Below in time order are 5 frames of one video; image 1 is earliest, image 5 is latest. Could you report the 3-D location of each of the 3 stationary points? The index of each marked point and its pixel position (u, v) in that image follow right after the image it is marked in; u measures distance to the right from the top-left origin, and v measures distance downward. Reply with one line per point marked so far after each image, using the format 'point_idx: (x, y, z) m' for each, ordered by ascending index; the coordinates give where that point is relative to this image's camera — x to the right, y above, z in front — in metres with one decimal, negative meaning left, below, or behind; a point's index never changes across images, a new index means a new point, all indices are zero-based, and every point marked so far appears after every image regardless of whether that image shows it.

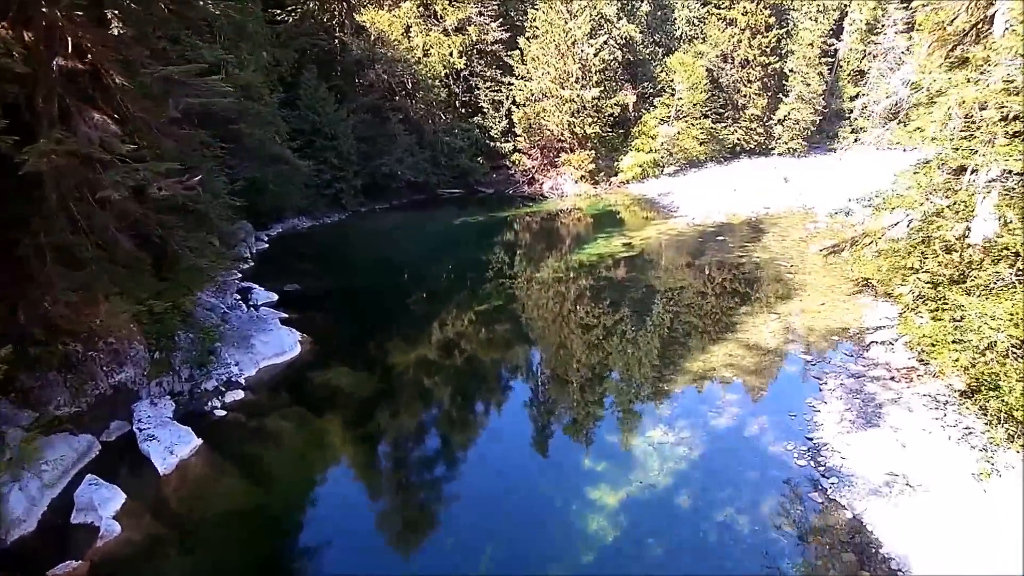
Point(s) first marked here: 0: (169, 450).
0: (-4.5, -2.1, +7.4) m
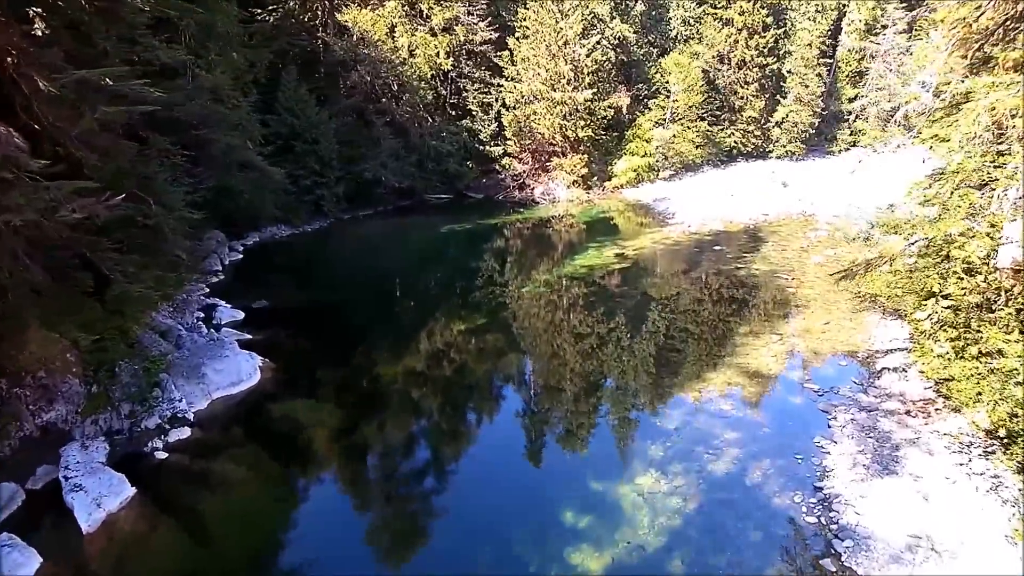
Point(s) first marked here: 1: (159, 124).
0: (-4.8, -2.5, +6.5) m
1: (-7.1, +3.3, +11.5) m
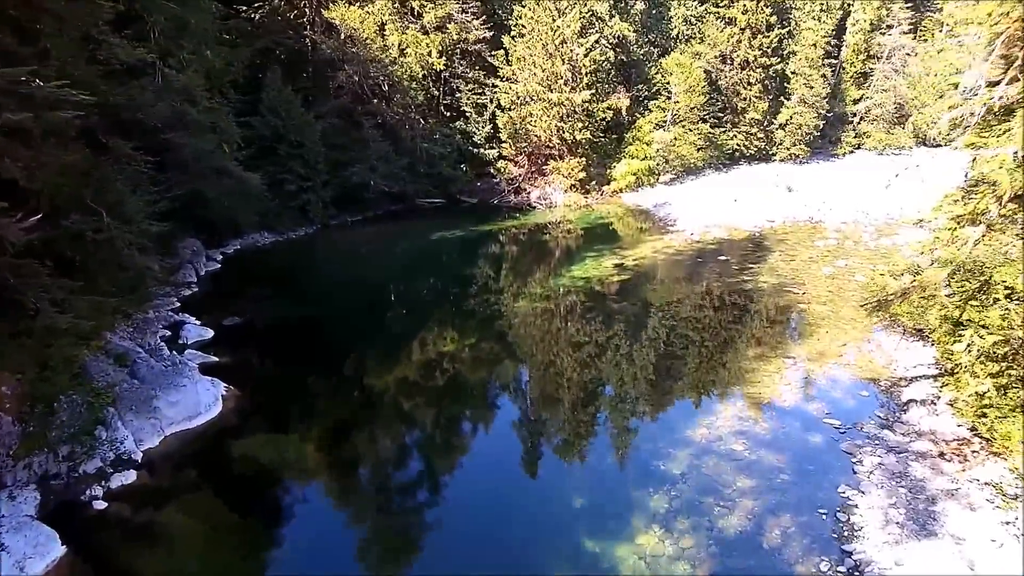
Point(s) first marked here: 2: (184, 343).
0: (-5.0, -2.8, +5.7) m
1: (-7.3, +3.0, +10.6) m
2: (-6.2, -1.0, +10.7) m
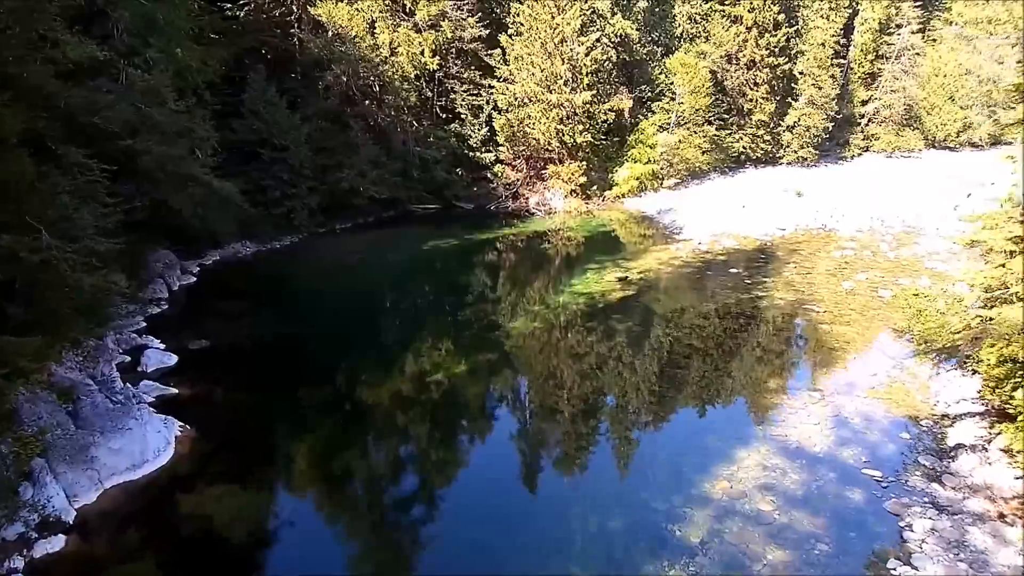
0: (-5.1, -3.2, +4.7) m
1: (-7.4, +2.7, +9.6) m
2: (-6.3, -1.4, +9.7) m
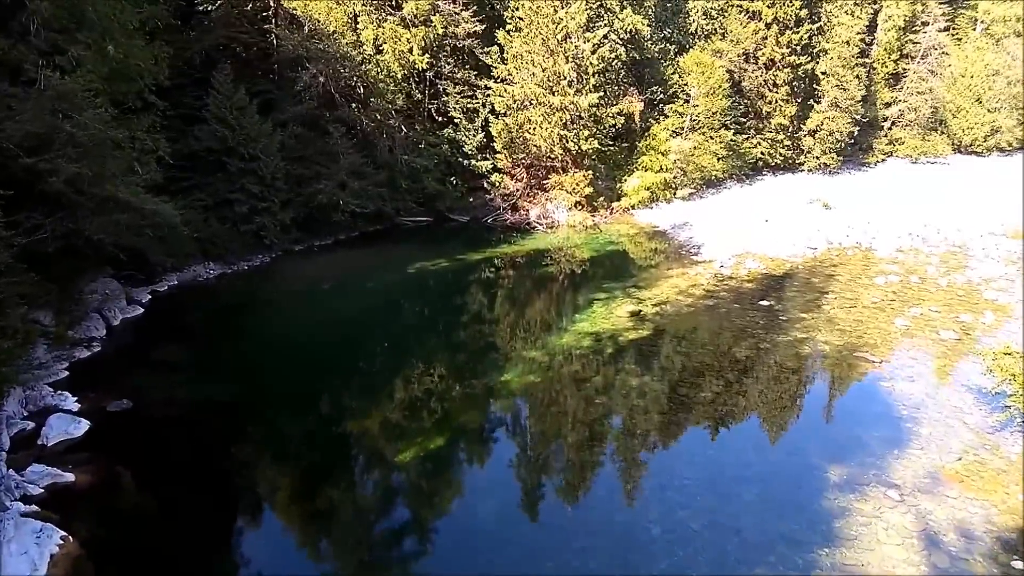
0: (-5.3, -3.9, +2.8) m
1: (-7.5, +1.9, +7.7) m
2: (-6.4, -2.1, +7.8) m
